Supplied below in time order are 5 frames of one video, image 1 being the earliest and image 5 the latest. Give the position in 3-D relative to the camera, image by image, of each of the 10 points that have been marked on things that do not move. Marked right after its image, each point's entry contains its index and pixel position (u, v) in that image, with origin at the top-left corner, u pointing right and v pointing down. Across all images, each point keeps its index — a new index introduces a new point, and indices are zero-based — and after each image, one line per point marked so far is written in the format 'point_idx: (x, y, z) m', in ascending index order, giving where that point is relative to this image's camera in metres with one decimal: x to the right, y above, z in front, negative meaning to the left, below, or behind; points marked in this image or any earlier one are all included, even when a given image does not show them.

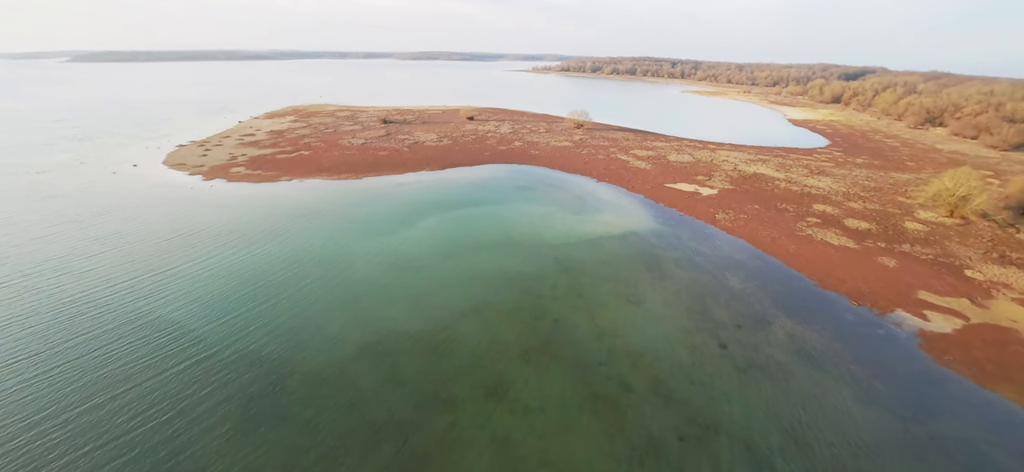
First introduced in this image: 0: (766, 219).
0: (+11.5, +0.8, +16.4) m
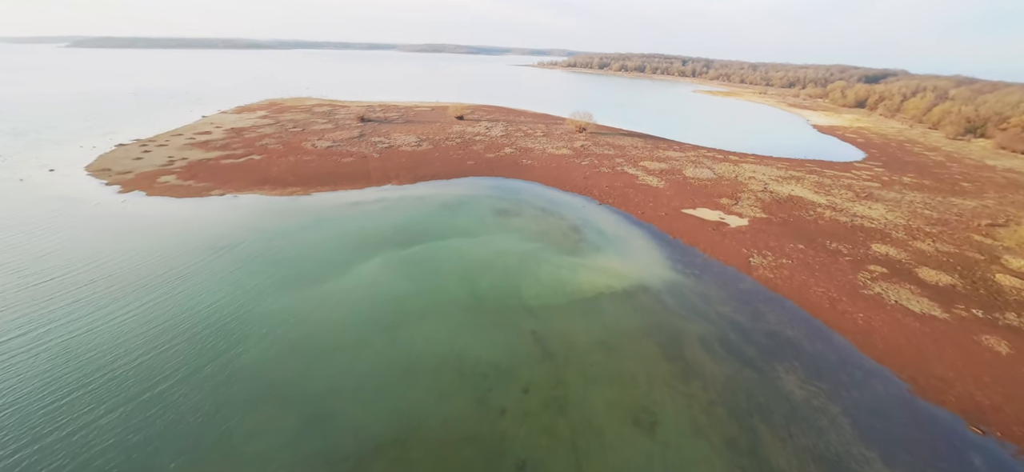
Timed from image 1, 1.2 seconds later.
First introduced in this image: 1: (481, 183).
0: (+10.6, -1.1, +12.6) m
1: (-1.7, +2.7, +18.3) m
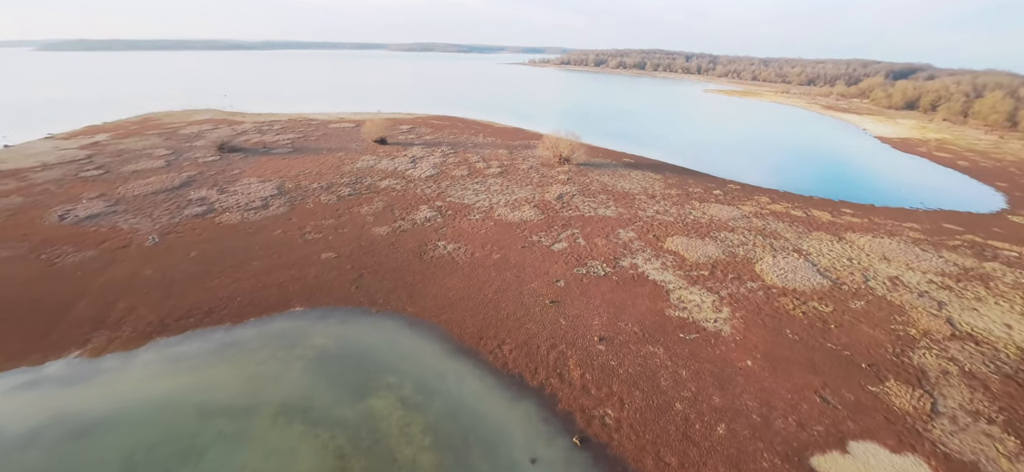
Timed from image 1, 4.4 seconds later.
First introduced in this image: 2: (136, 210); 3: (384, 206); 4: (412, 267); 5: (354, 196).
0: (+7.8, -5.9, +2.1) m
1: (-4.6, -2.3, +7.8) m
2: (-13.7, +1.1, +13.3) m
3: (-4.7, +1.1, +13.5) m
4: (-2.7, -0.9, +10.2) m
5: (-6.2, +1.6, +14.3) m
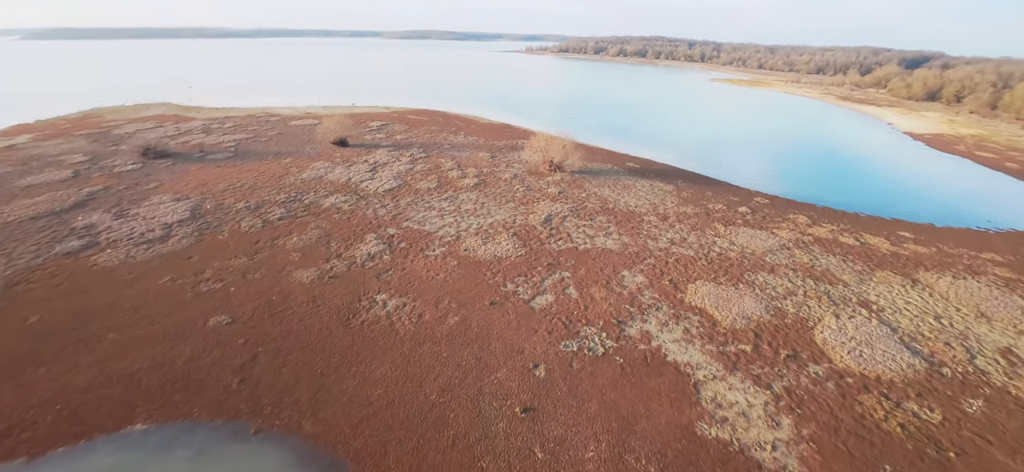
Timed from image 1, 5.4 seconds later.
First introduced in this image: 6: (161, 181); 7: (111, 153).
0: (+7.0, -7.2, -0.7) m
1: (-5.3, -3.5, +4.8) m
2: (-14.4, -0.1, +10.2) m
3: (-5.5, 0.0, +10.5) m
4: (-3.5, -2.1, +7.3) m
5: (-7.0, +0.5, +11.3) m
6: (-13.4, +2.1, +13.9) m
7: (-18.6, +4.0, +17.0) m
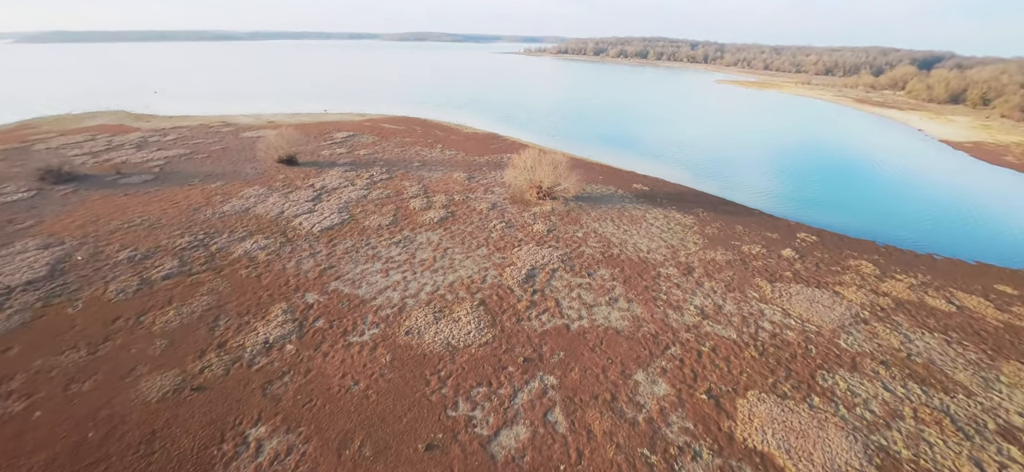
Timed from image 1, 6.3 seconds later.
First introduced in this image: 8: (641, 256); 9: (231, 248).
0: (+6.3, -8.6, -3.7) m
1: (-6.0, -5.0, +1.9) m
2: (-15.1, -1.6, +7.3) m
3: (-6.2, -1.5, +7.5) m
4: (-4.2, -3.6, +4.3) m
5: (-7.7, -1.0, +8.3) m
6: (-14.1, +0.6, +10.9) m
7: (-19.3, +2.5, +14.0) m
8: (+3.4, -0.6, +9.5) m
9: (-7.2, -0.3, +9.5) m
